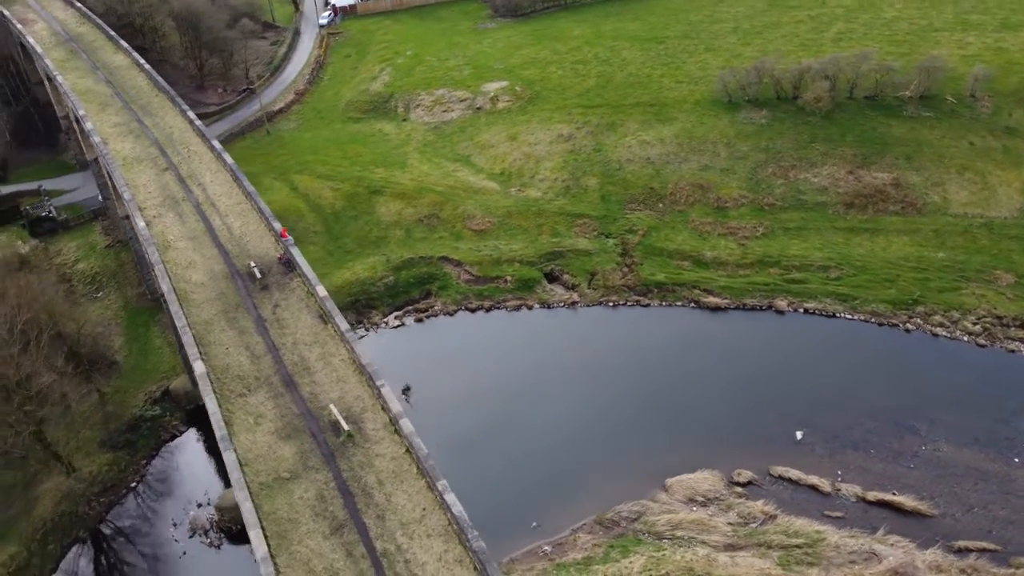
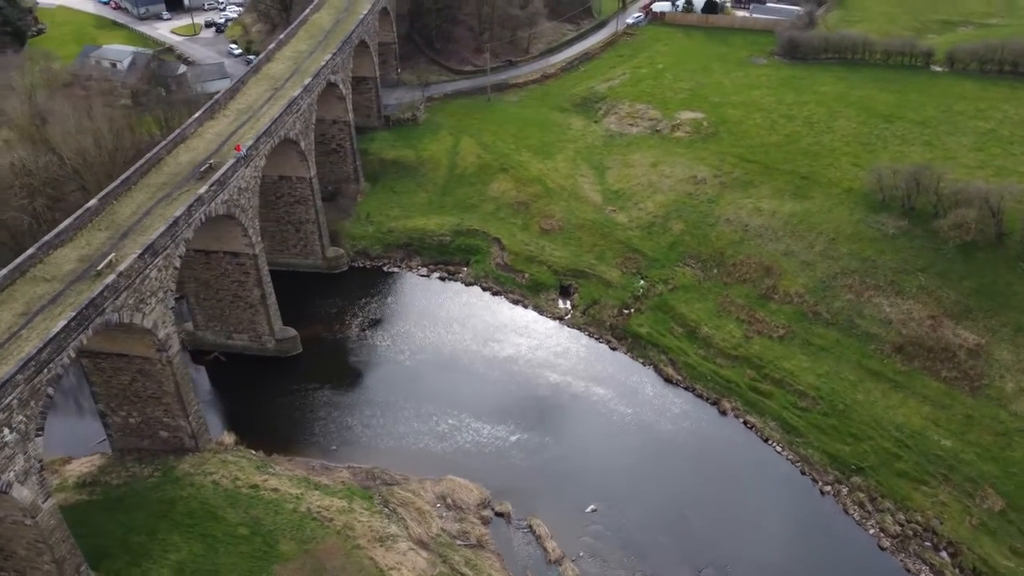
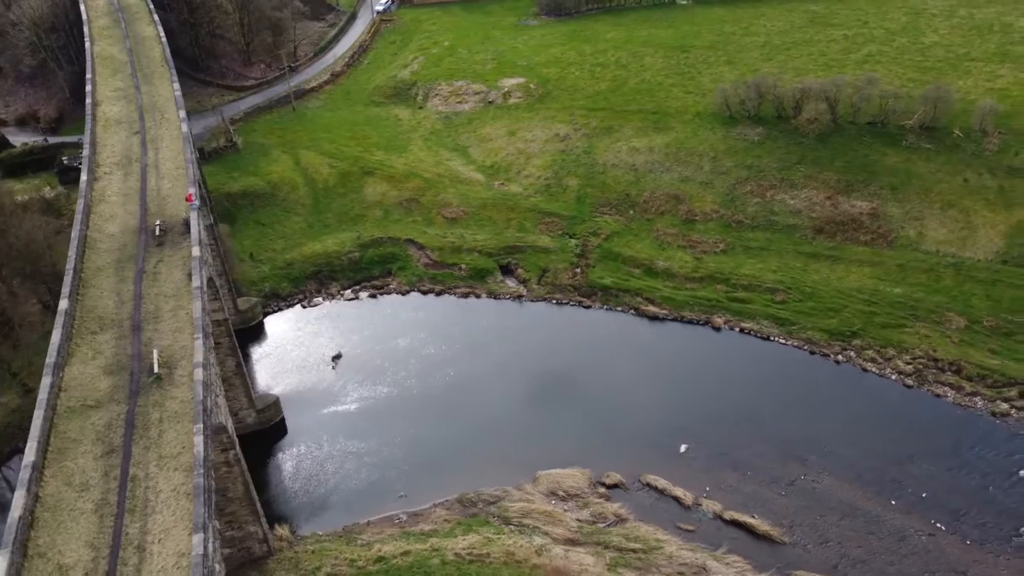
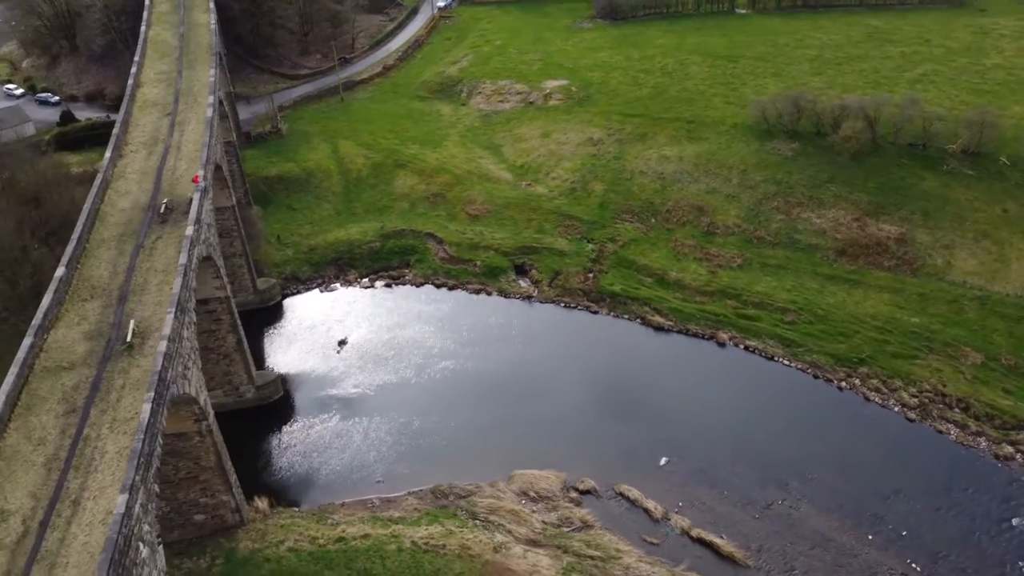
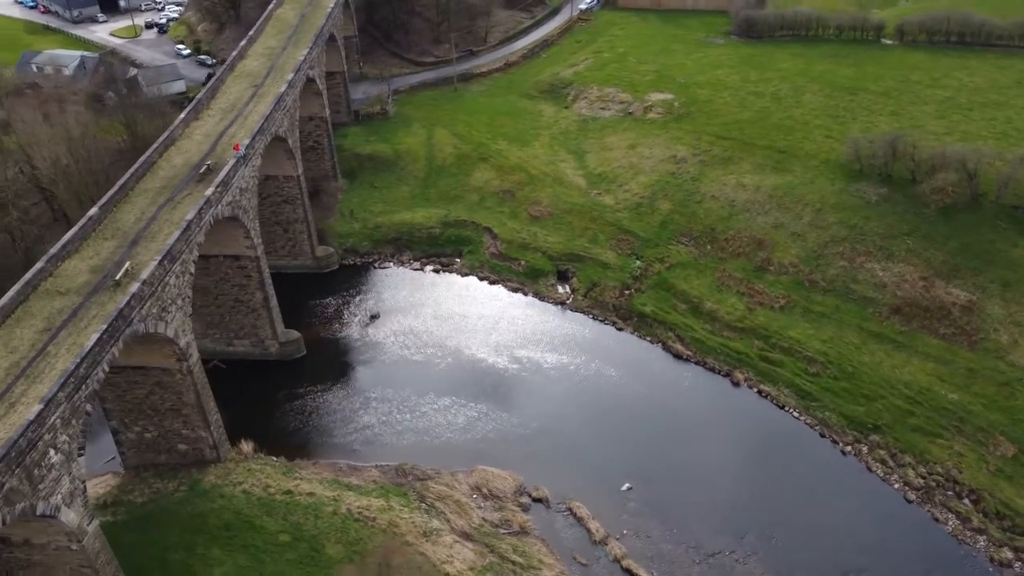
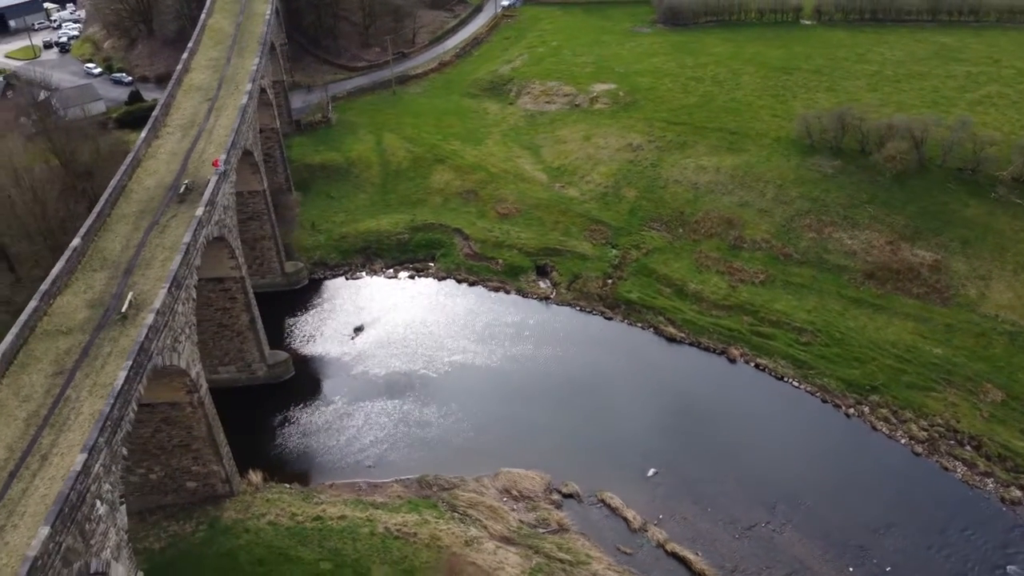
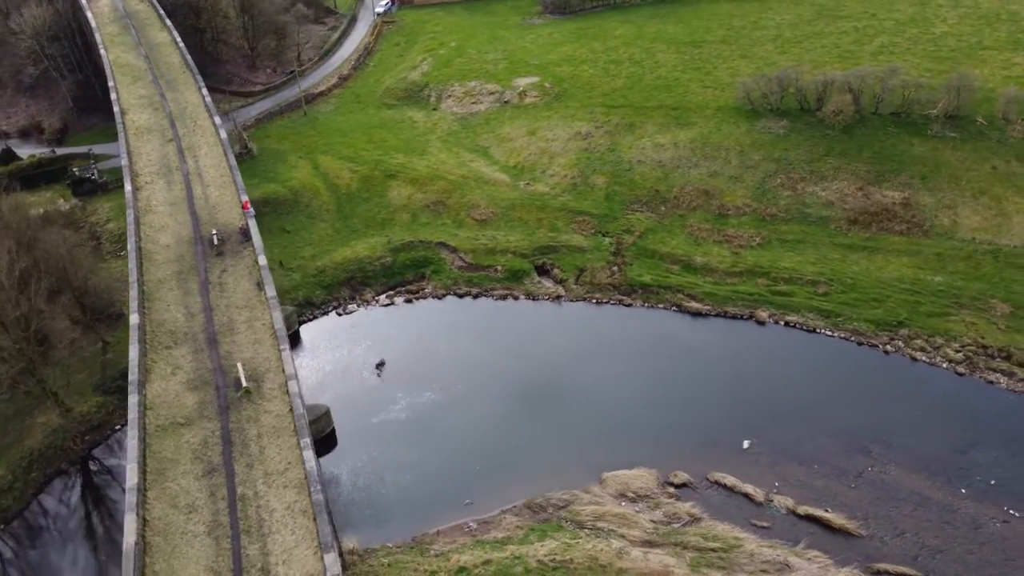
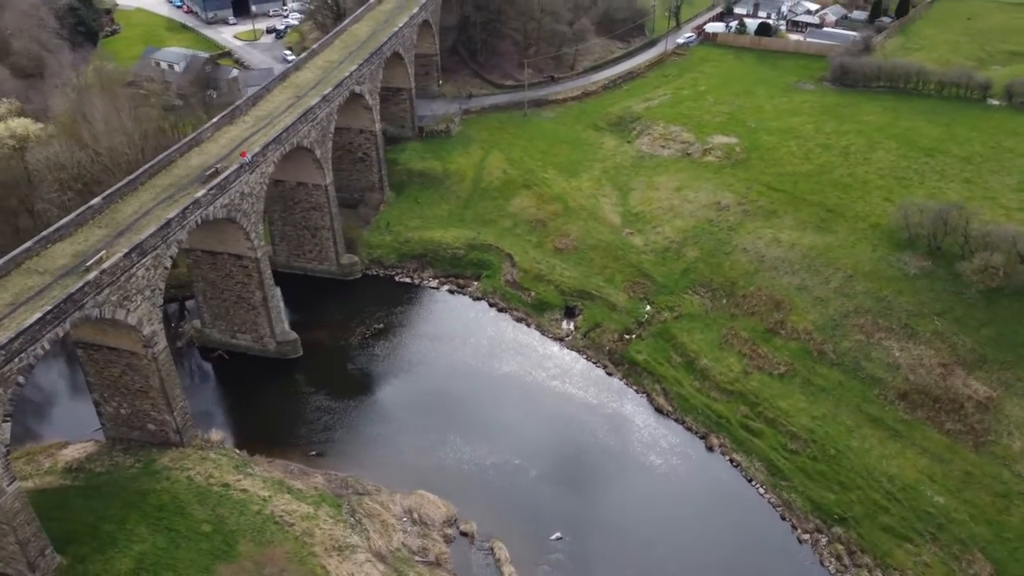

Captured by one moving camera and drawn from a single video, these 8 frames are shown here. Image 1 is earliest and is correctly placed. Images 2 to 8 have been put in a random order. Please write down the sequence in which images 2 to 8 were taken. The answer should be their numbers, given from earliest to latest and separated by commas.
7, 3, 4, 6, 5, 2, 8
